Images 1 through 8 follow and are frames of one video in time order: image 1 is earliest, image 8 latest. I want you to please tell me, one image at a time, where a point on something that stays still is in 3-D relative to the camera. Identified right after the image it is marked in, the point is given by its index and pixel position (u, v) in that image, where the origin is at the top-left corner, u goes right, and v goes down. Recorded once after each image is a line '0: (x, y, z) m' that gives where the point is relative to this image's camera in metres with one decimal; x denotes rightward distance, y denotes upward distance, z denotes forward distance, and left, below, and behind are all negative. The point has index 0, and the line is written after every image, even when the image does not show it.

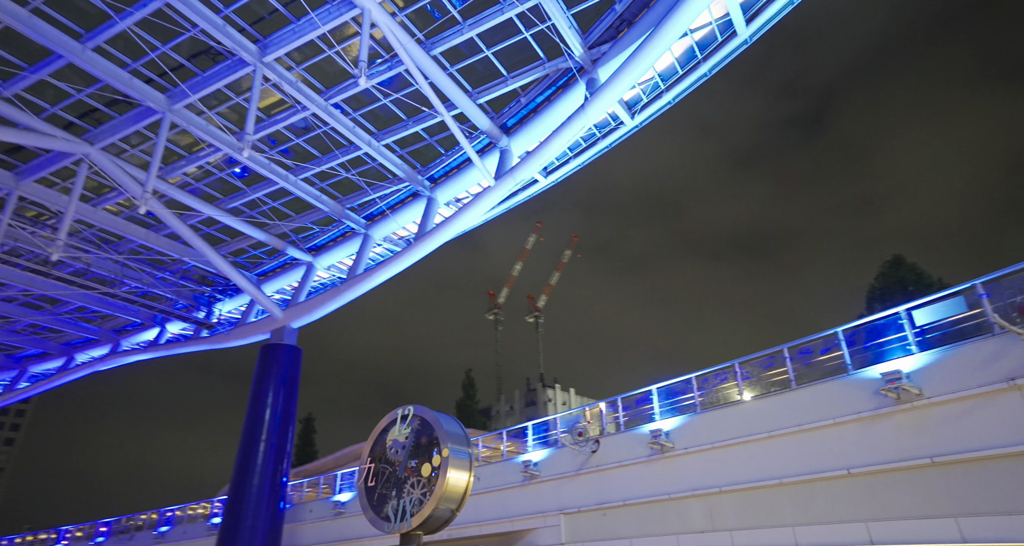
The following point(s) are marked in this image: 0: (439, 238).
0: (-2.3, +1.1, +18.2) m
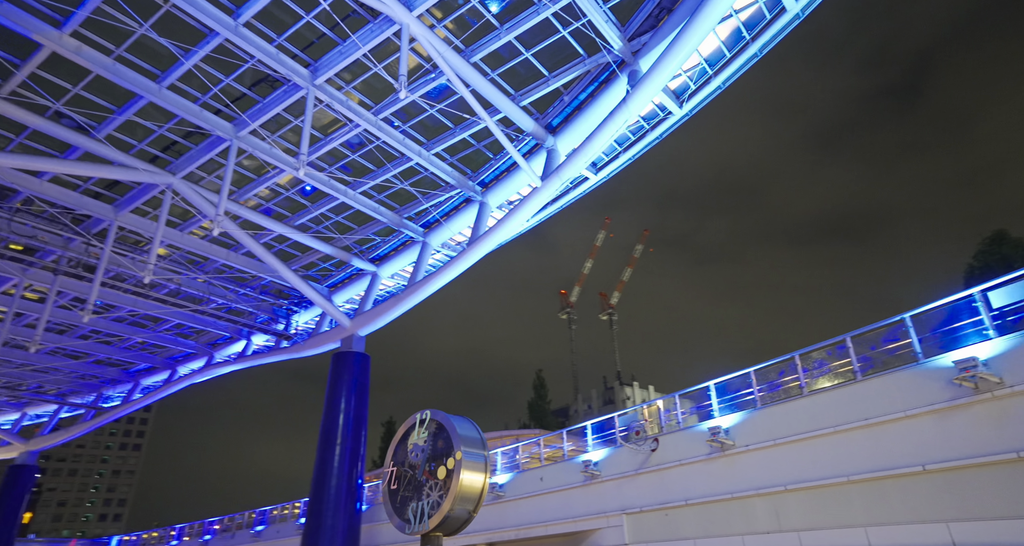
0: (-0.7, +1.0, +18.4) m
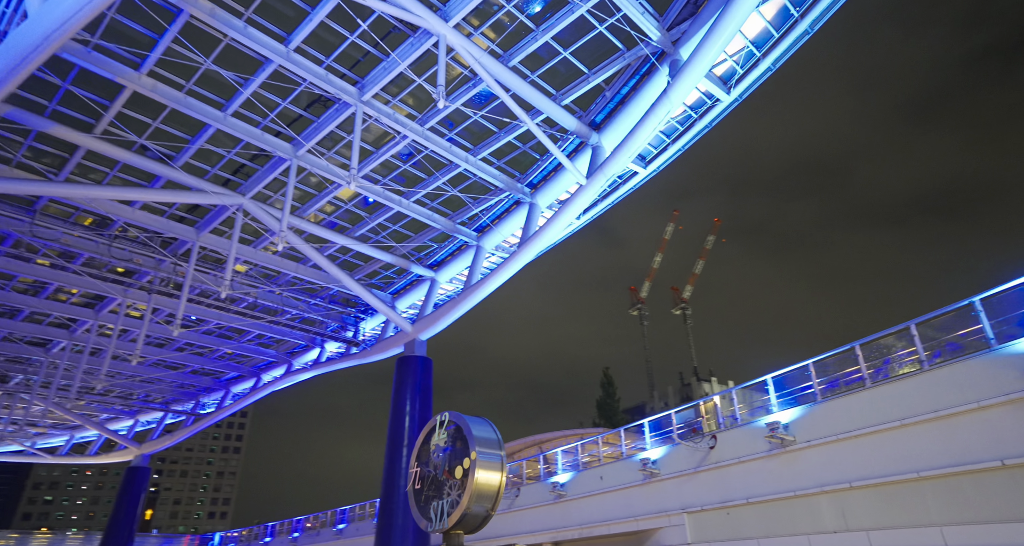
0: (+0.8, +1.0, +18.5) m
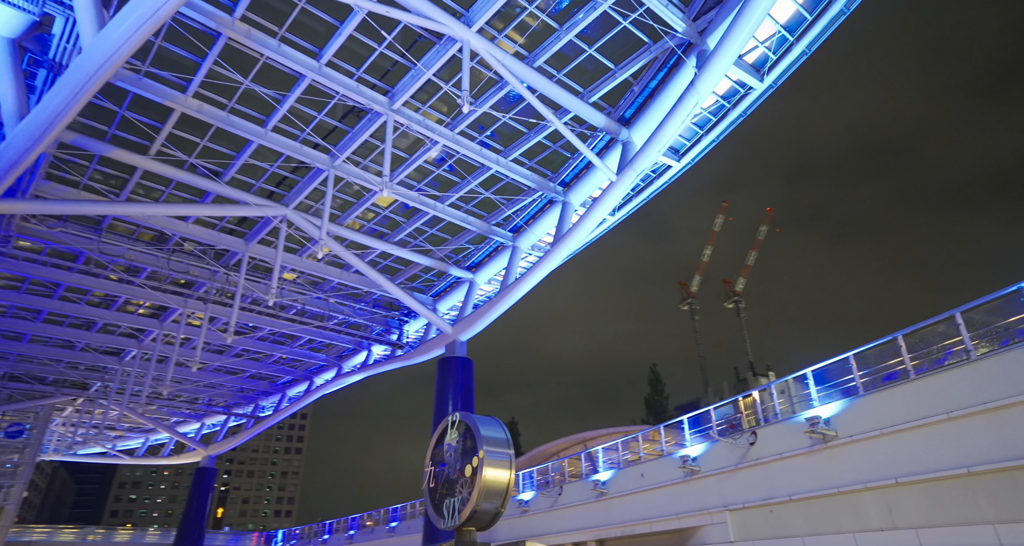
0: (+1.9, +1.0, +18.5) m
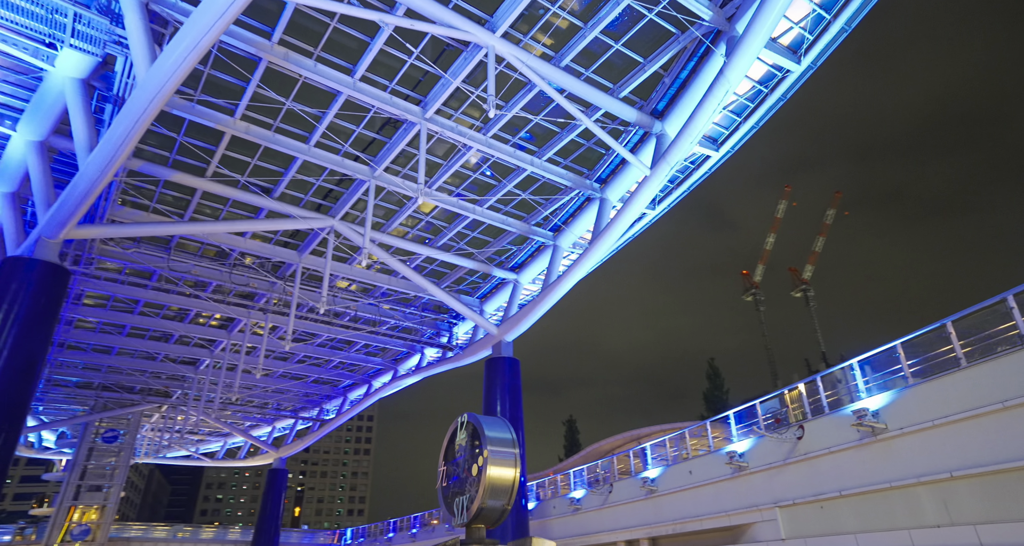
0: (+3.0, +1.1, +18.5) m
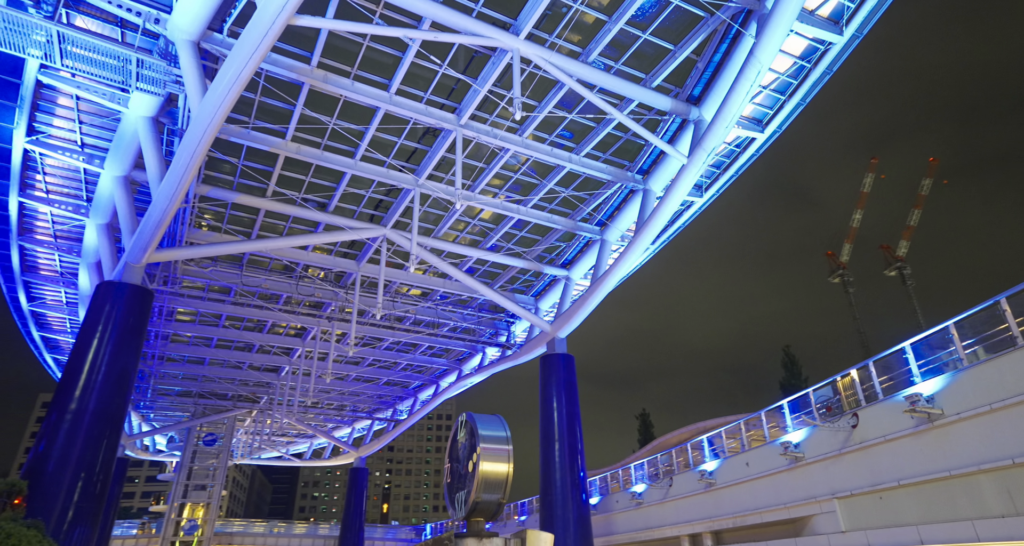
0: (+4.3, +1.4, +18.3) m
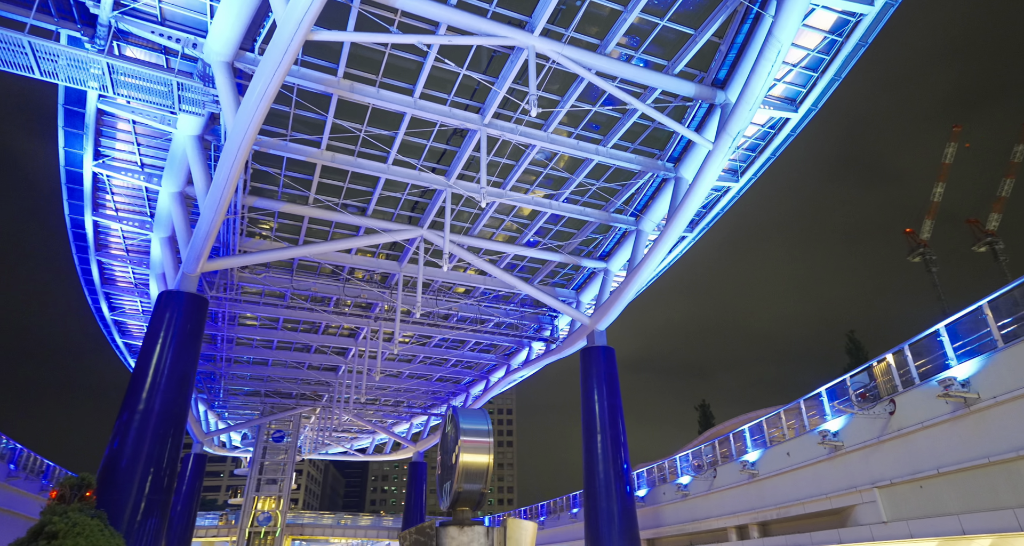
0: (+5.2, +1.7, +18.0) m
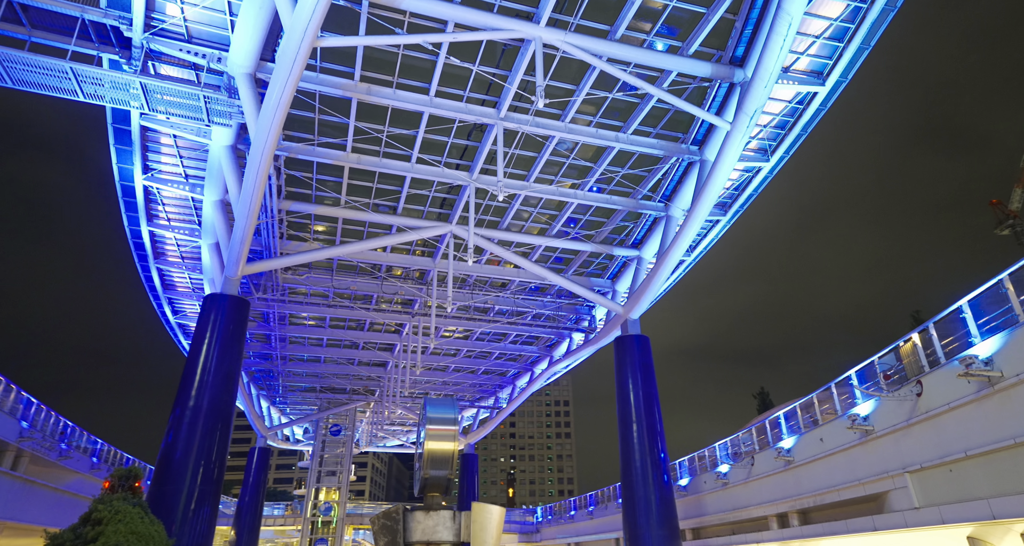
0: (+5.8, +2.1, +17.6) m
